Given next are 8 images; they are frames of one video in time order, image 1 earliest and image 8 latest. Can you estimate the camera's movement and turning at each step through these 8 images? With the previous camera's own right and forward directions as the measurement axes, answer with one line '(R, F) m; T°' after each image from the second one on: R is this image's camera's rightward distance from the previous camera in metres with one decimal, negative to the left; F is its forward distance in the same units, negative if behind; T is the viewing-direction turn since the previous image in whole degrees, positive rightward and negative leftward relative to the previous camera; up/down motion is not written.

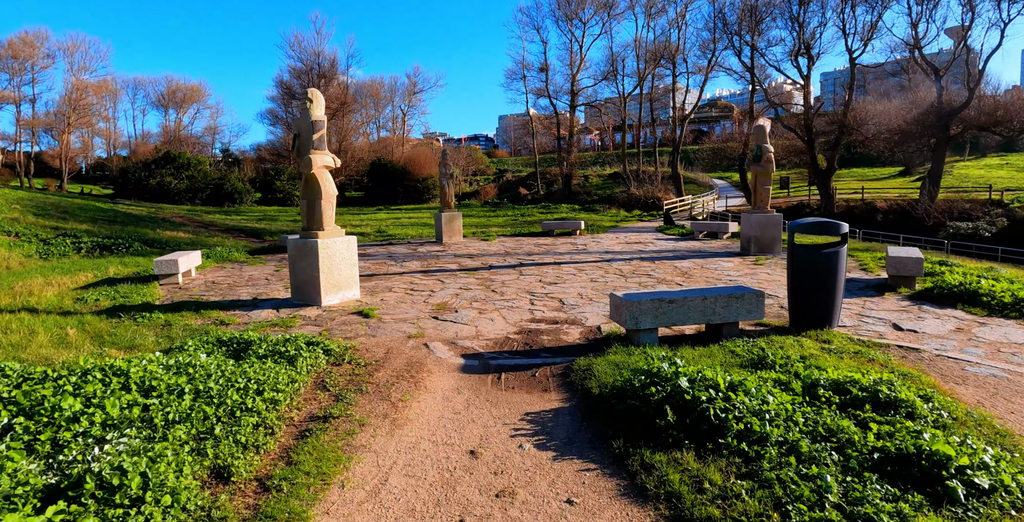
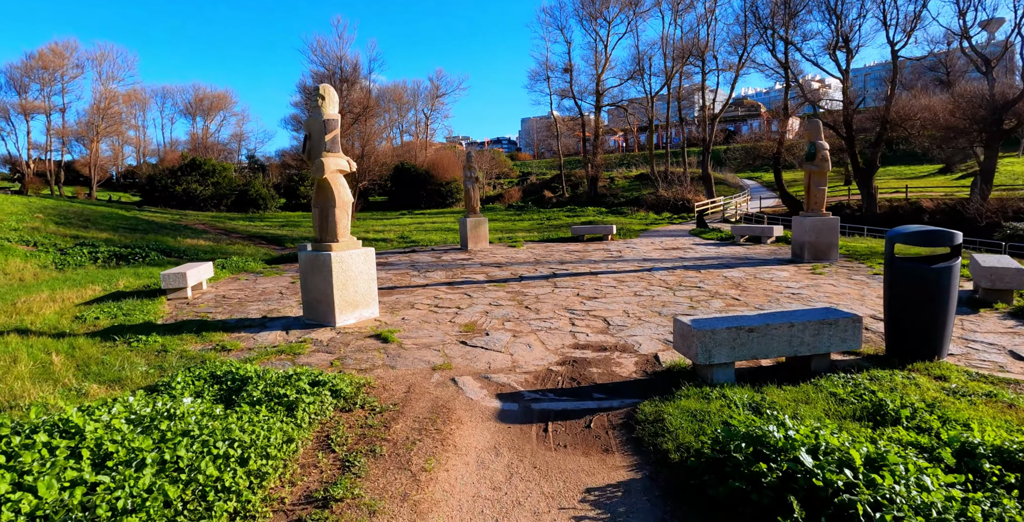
(-0.2, +0.8) m; -2°
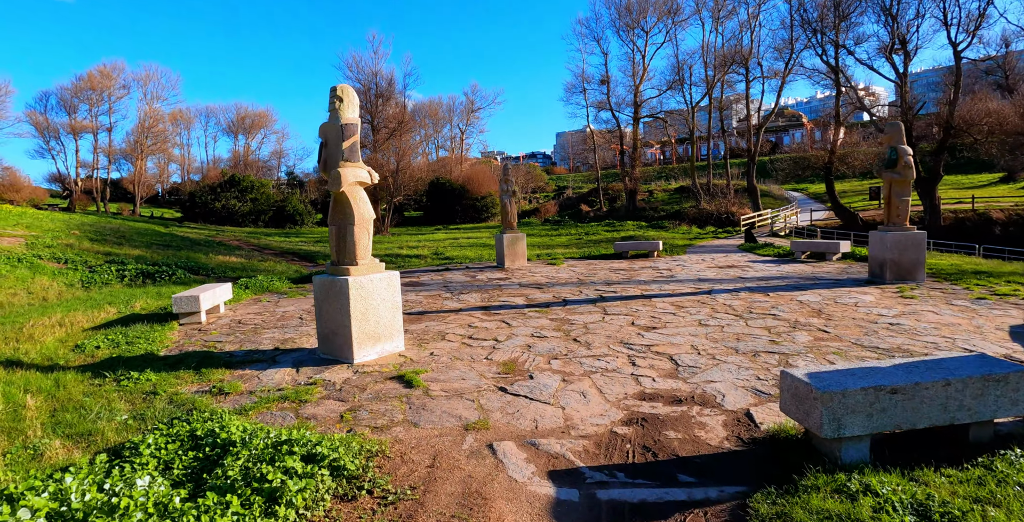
(-0.1, +1.0) m; -3°
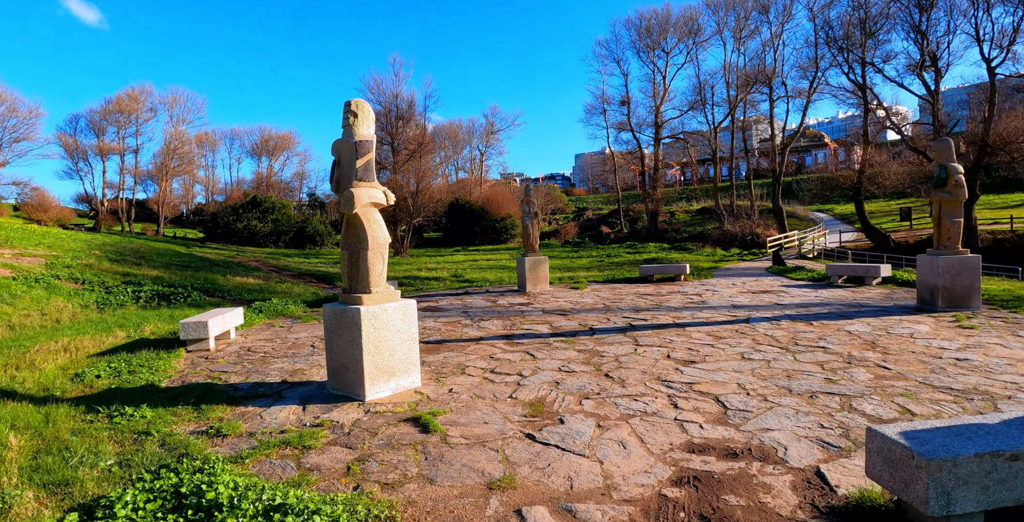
(-0.1, +0.5) m; -2°
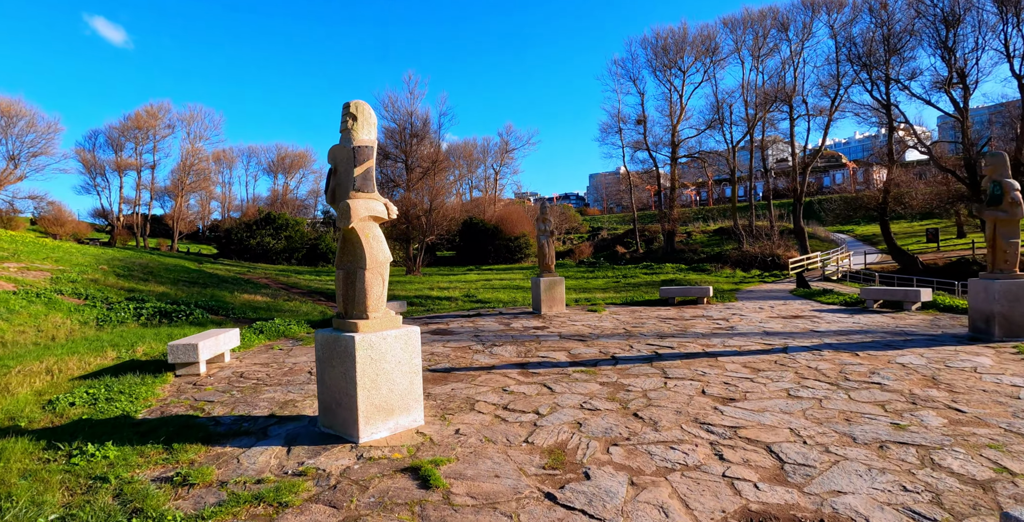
(0.0, +0.6) m; -1°
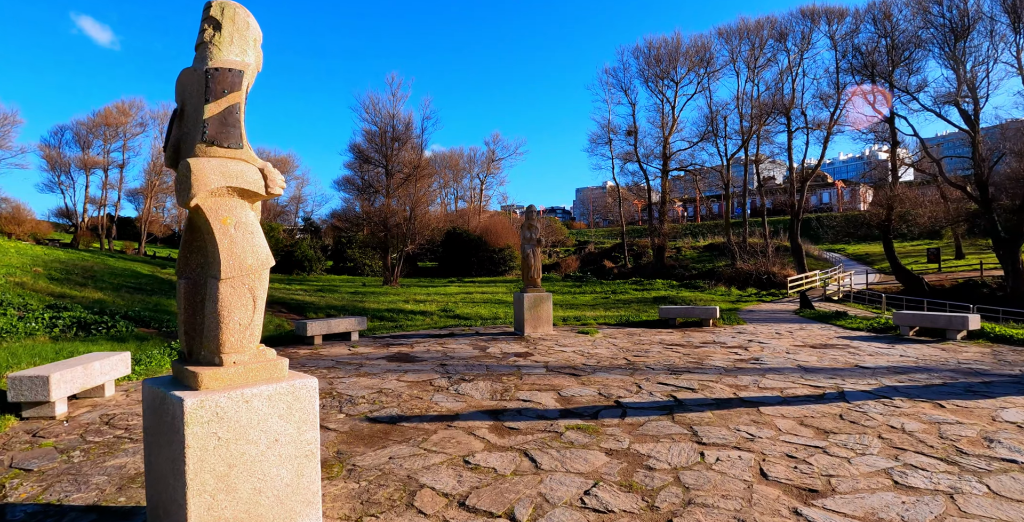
(+0.1, +1.9) m; +1°
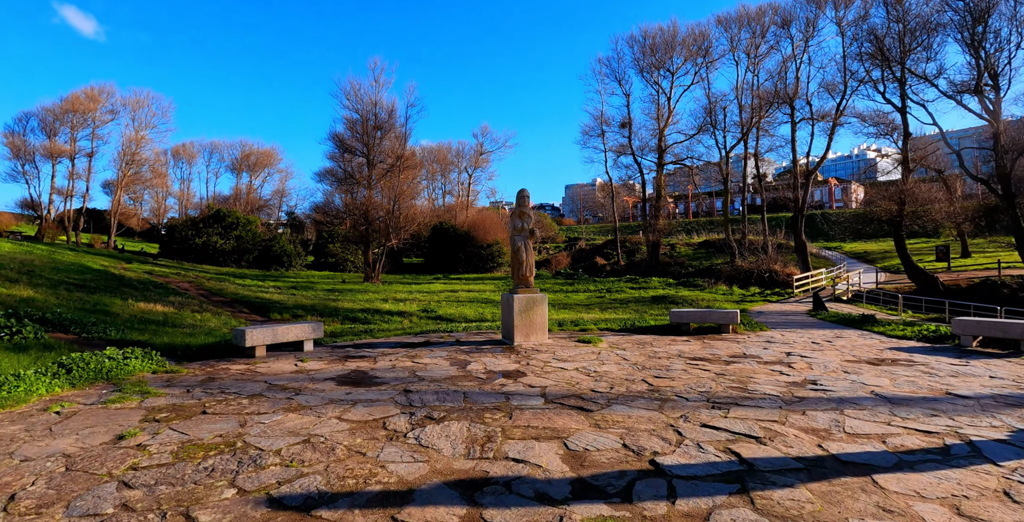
(0.0, +1.9) m; +1°
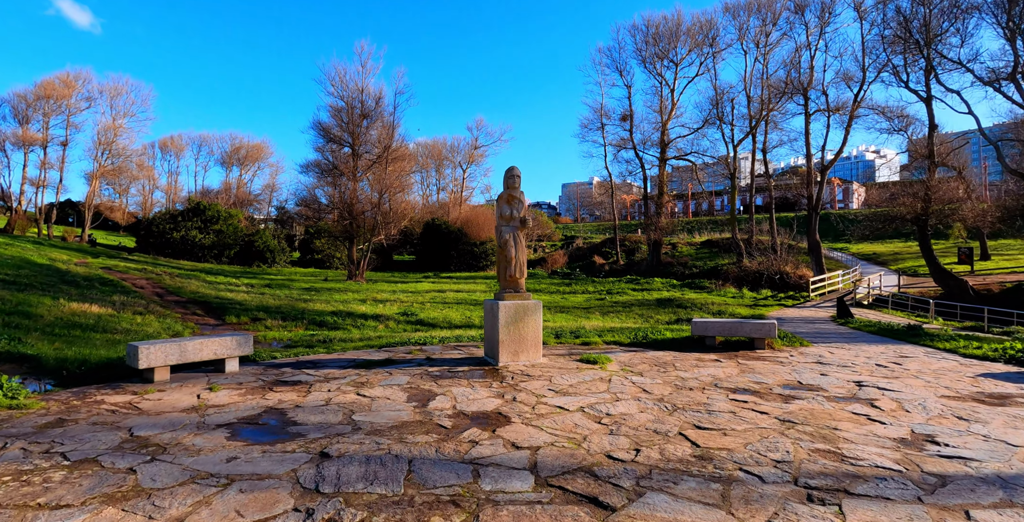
(+0.1, +2.0) m; 0°
